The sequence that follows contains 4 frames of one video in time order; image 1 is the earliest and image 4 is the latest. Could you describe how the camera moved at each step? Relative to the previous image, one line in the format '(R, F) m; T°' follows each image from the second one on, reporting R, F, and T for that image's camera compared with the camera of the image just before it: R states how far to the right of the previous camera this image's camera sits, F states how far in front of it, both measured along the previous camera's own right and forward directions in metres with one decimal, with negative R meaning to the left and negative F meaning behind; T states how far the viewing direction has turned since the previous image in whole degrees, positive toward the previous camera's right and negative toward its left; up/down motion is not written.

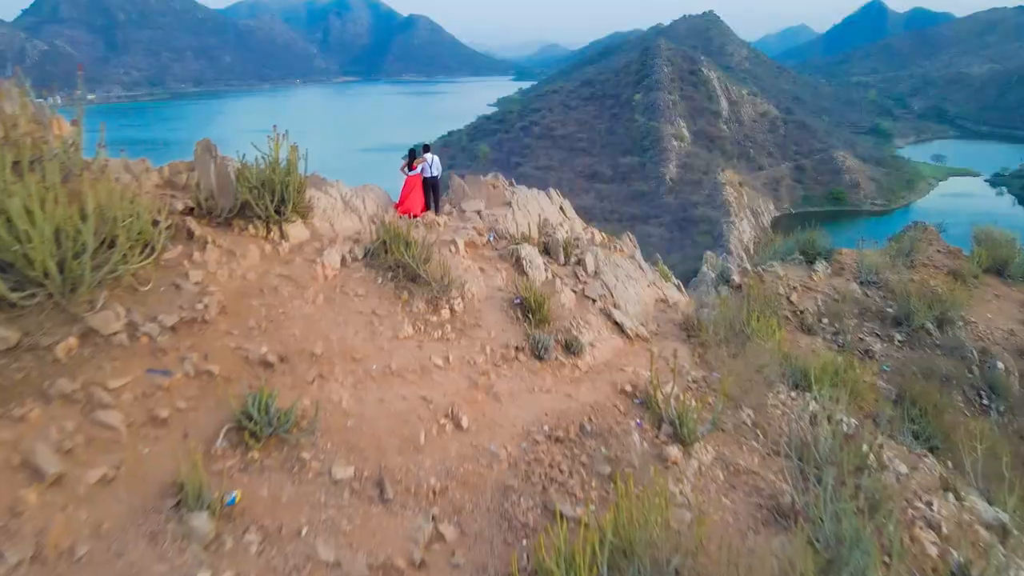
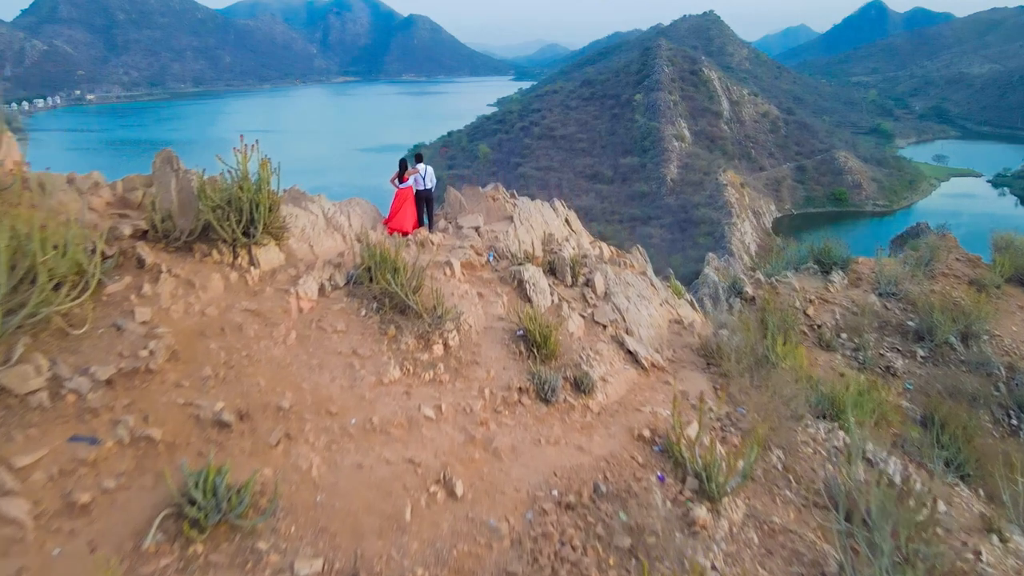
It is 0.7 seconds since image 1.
(0.0, +0.6) m; 0°
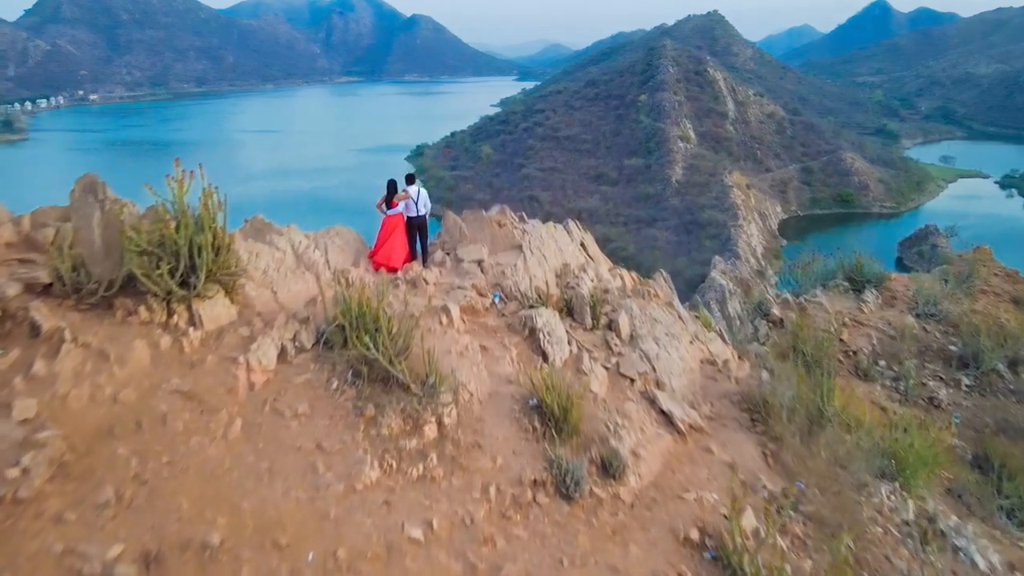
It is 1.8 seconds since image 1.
(0.0, +1.0) m; 0°
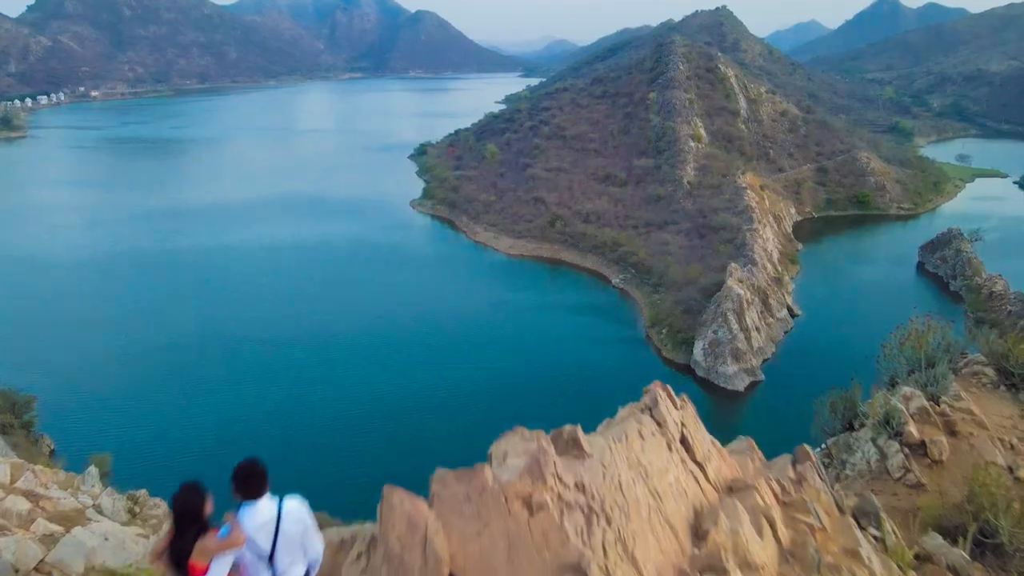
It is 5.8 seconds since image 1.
(-0.1, +3.5) m; 0°
